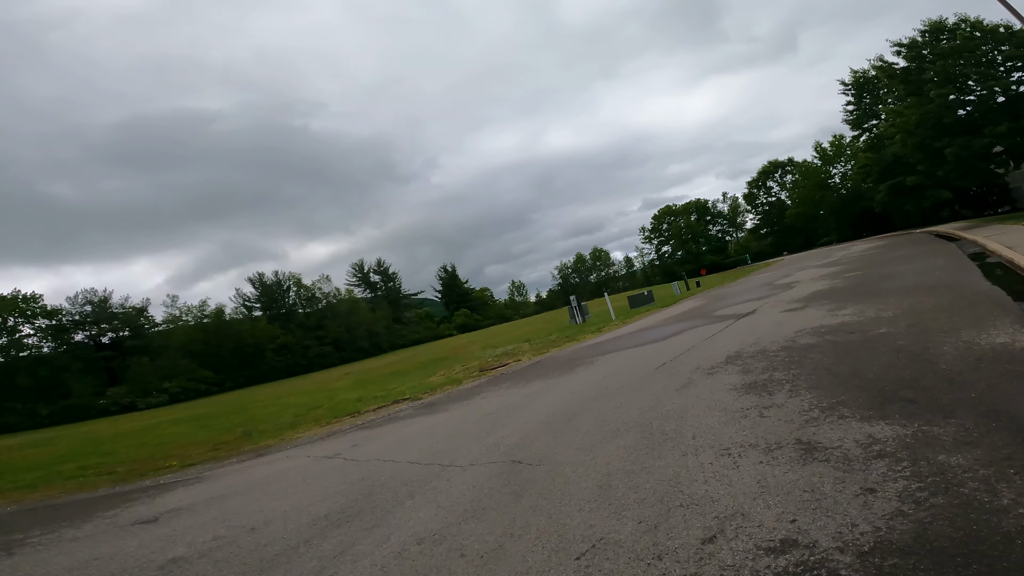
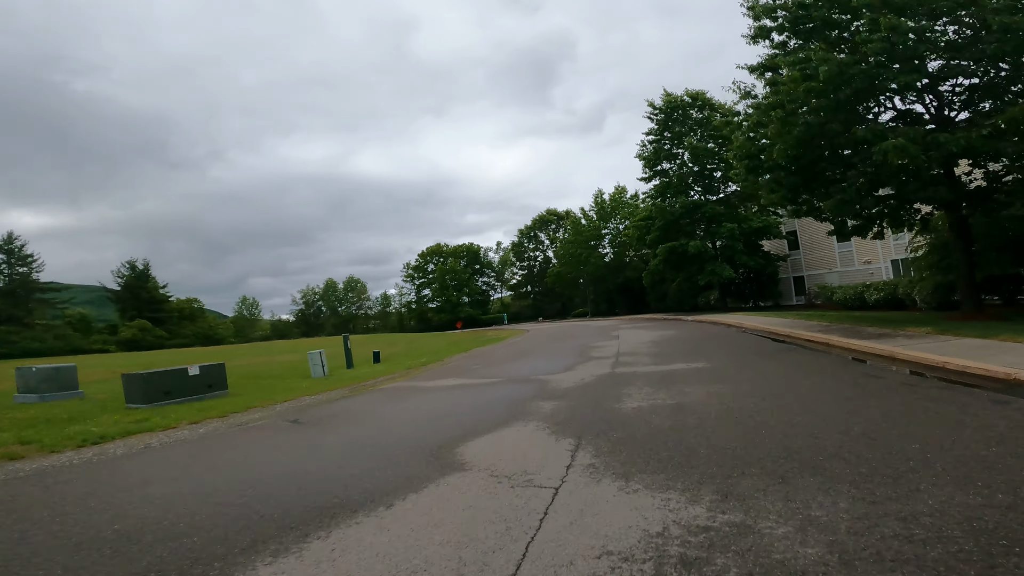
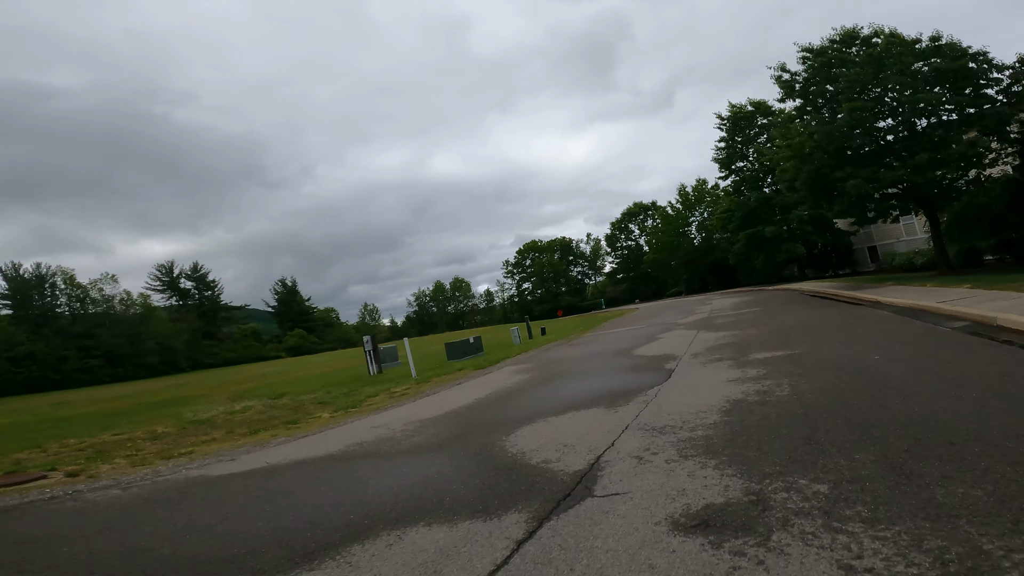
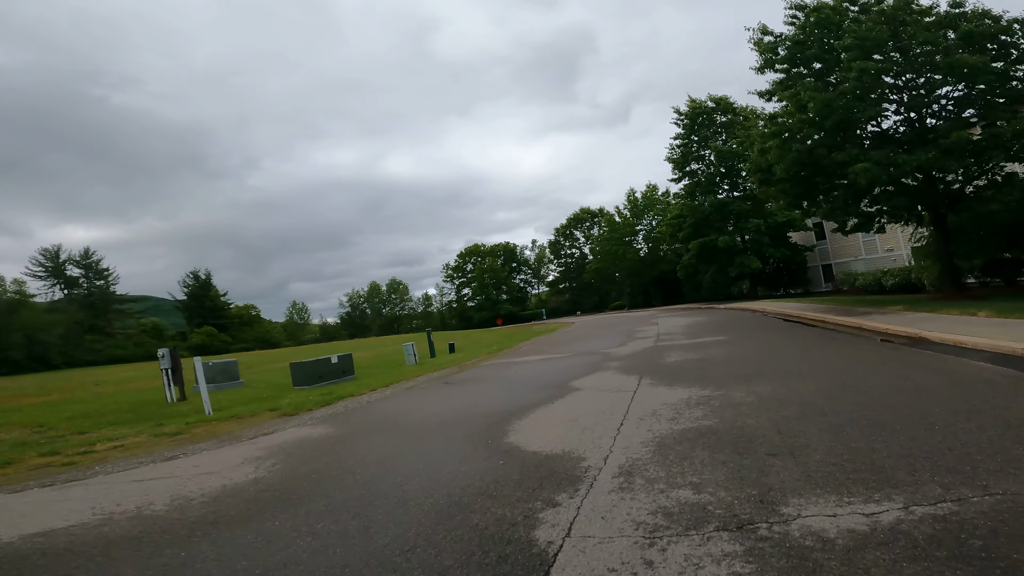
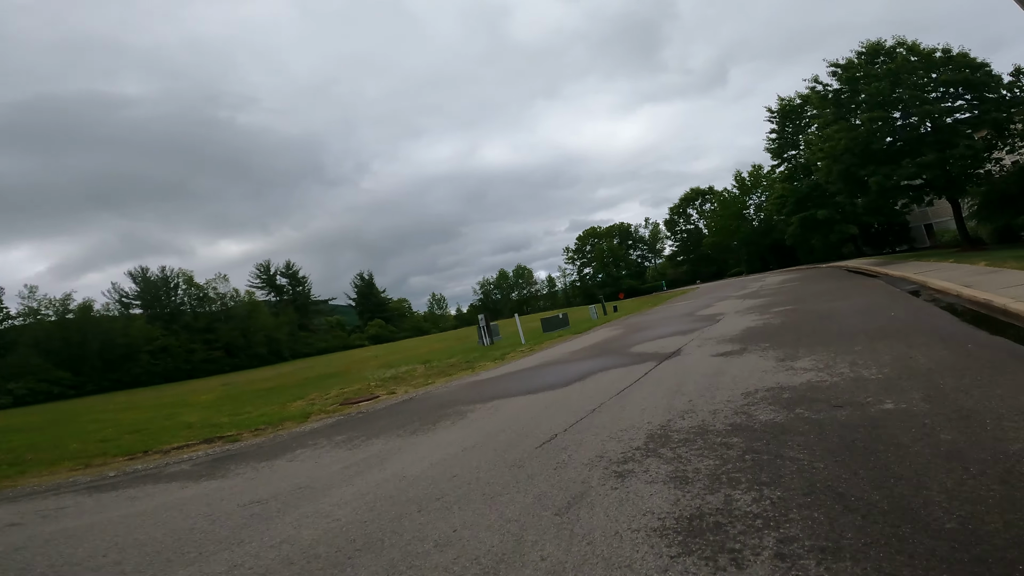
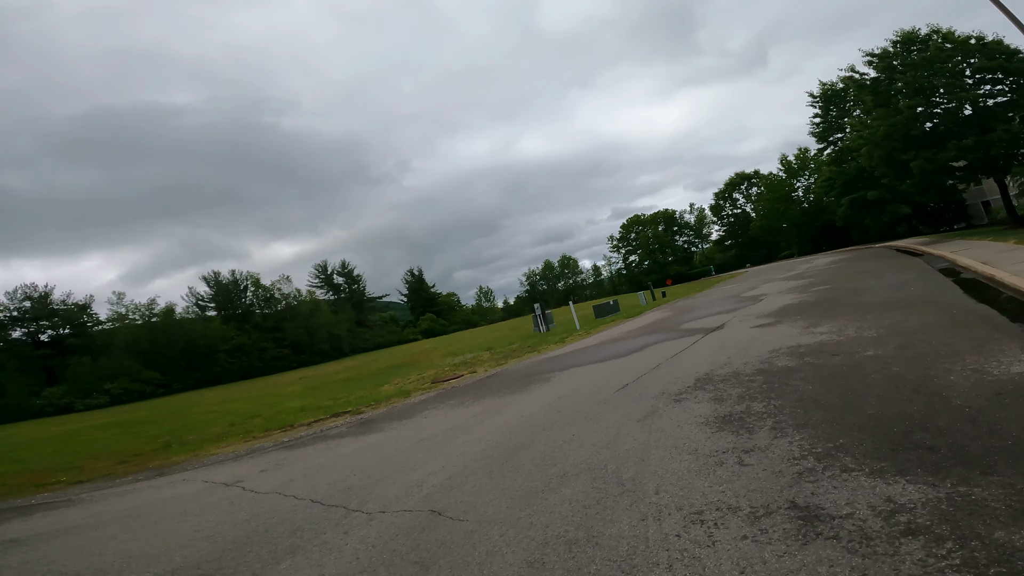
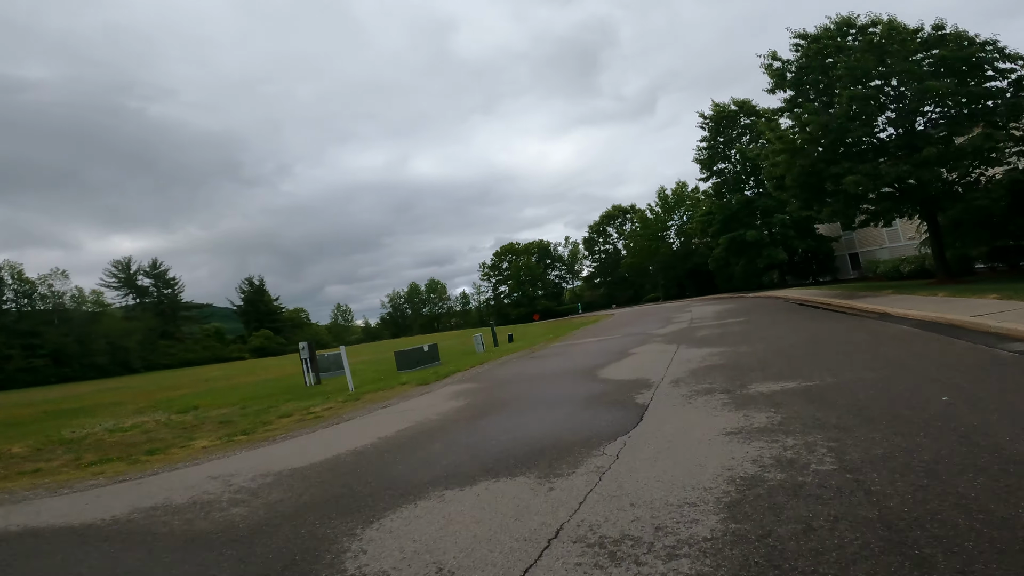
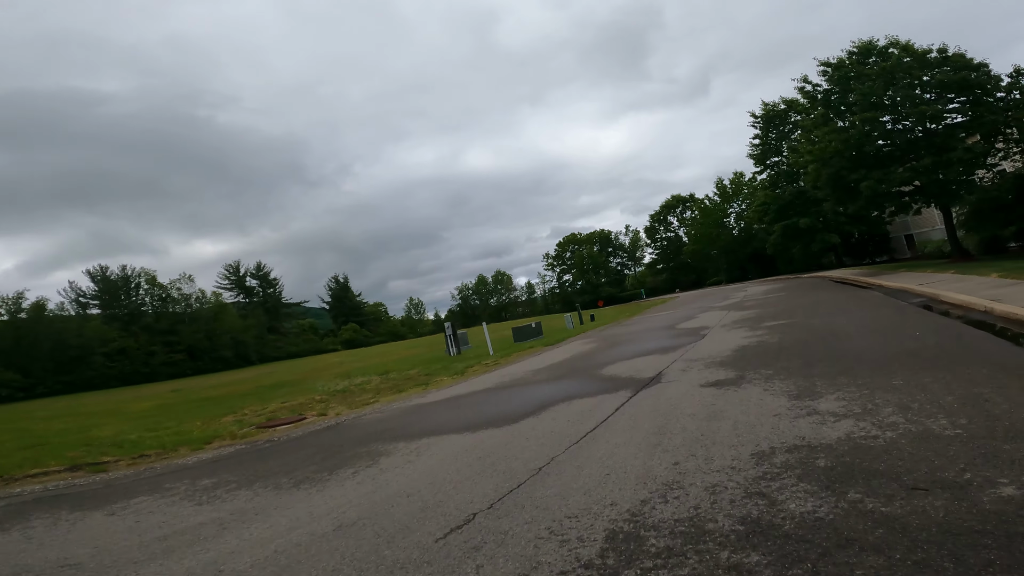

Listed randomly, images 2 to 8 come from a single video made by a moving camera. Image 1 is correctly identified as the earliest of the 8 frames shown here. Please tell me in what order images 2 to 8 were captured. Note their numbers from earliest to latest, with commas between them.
6, 5, 8, 3, 7, 4, 2
